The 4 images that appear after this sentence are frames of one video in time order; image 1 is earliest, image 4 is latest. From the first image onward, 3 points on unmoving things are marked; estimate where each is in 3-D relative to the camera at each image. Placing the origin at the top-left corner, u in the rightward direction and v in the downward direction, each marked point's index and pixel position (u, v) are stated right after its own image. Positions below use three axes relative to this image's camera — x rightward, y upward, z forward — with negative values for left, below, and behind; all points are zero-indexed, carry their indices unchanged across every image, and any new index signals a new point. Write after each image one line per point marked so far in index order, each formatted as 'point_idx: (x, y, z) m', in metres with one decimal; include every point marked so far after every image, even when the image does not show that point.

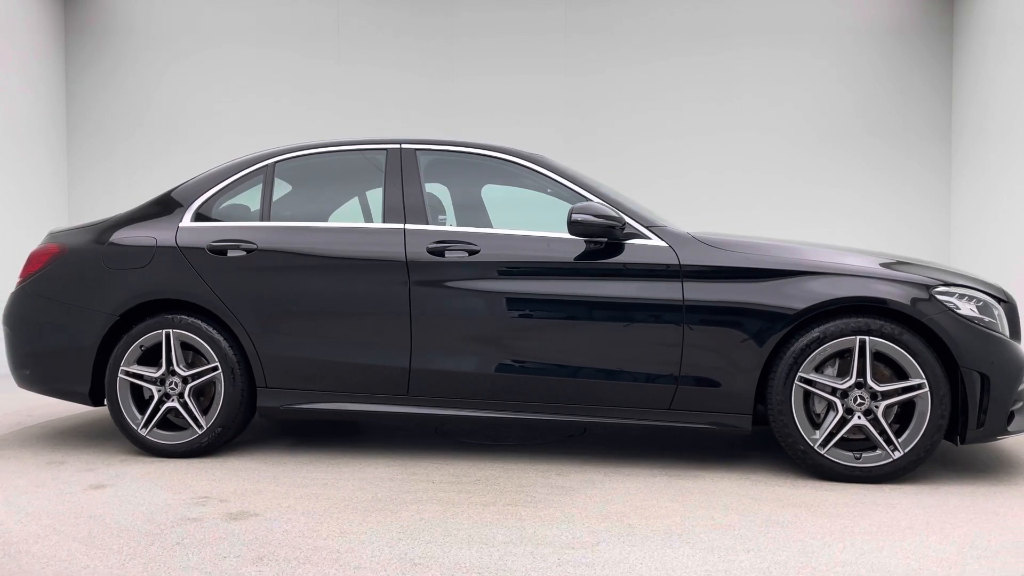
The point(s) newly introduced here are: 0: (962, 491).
0: (+1.7, -0.8, +3.2) m
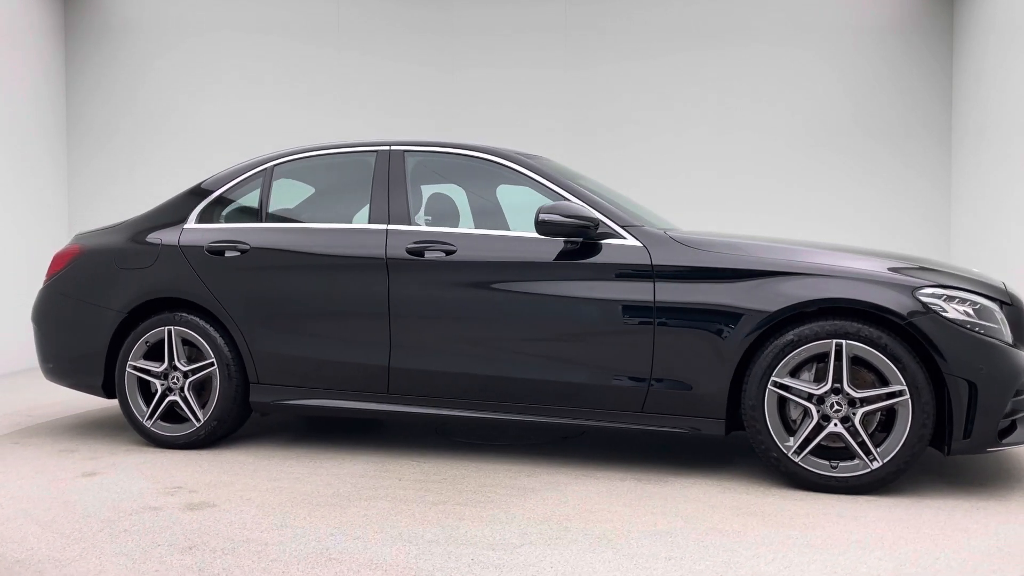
0: (+1.6, -0.8, +3.0) m
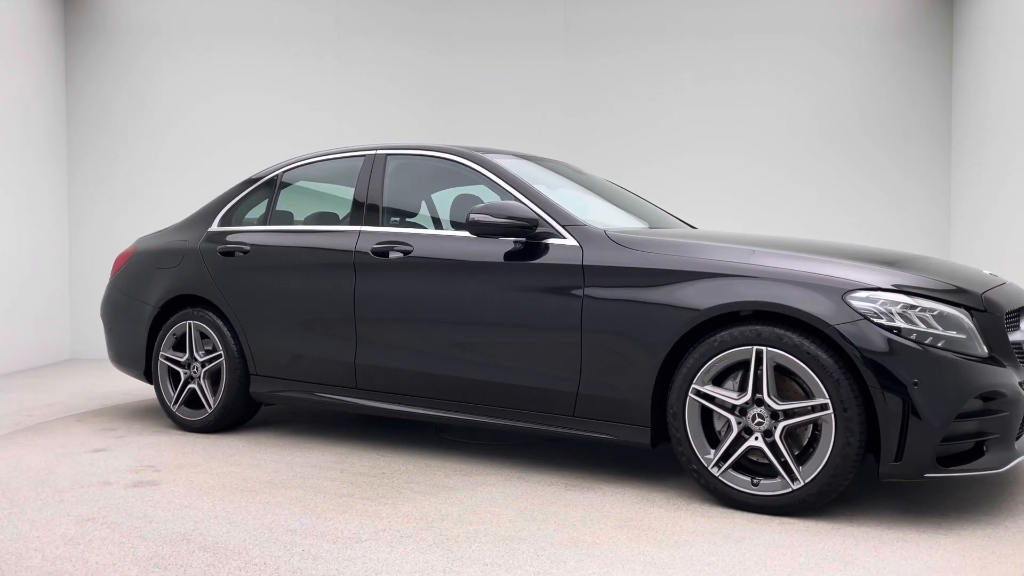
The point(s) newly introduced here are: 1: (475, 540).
0: (+1.2, -0.8, +2.7) m
1: (-0.1, -0.8, +2.6) m
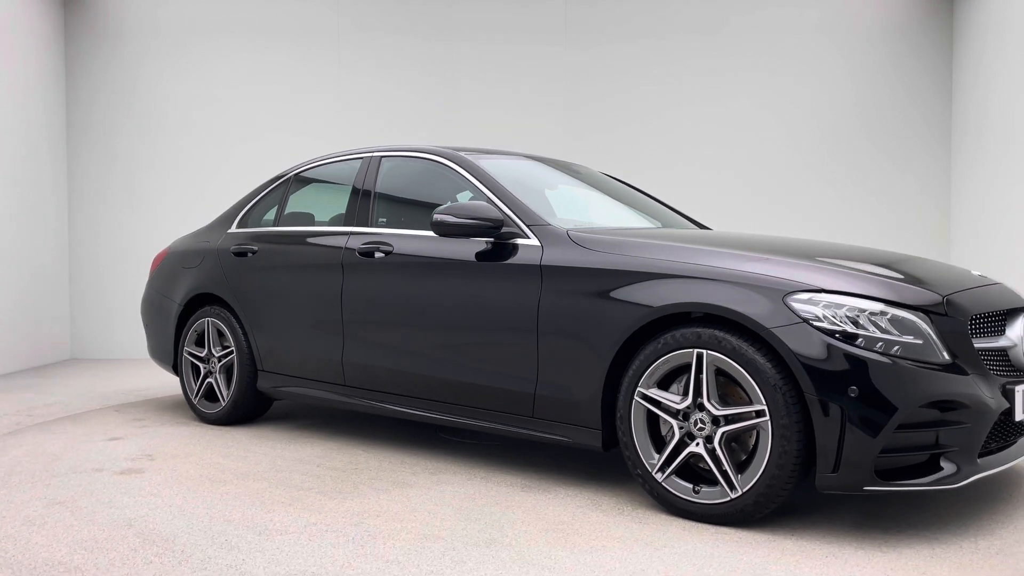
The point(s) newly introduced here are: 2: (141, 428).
0: (+0.9, -0.8, +2.6) m
1: (-0.4, -0.8, +2.7) m
2: (-2.1, -0.8, +4.7) m
